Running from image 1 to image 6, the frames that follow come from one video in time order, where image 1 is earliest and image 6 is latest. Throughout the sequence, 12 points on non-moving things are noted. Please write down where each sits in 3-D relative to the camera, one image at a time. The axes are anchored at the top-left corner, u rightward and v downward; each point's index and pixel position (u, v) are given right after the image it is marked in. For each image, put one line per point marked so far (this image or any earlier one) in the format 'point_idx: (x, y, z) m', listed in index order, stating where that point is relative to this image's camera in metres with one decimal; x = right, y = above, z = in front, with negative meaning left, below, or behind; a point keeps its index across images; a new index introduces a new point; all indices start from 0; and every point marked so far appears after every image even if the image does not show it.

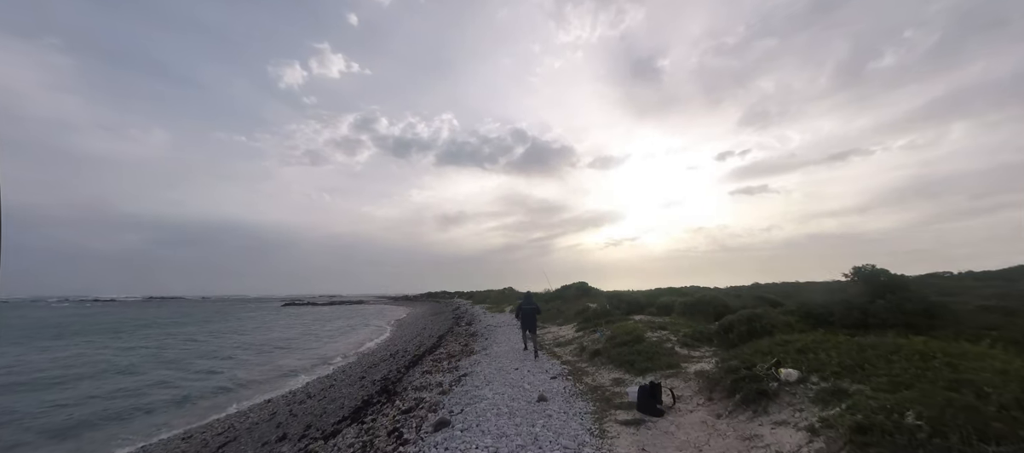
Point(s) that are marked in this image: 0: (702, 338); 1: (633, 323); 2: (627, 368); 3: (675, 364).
0: (+8.0, -4.7, +13.6) m
1: (+6.6, -5.4, +17.9) m
2: (+4.1, -5.1, +11.6) m
3: (+5.5, -4.7, +11.0) m
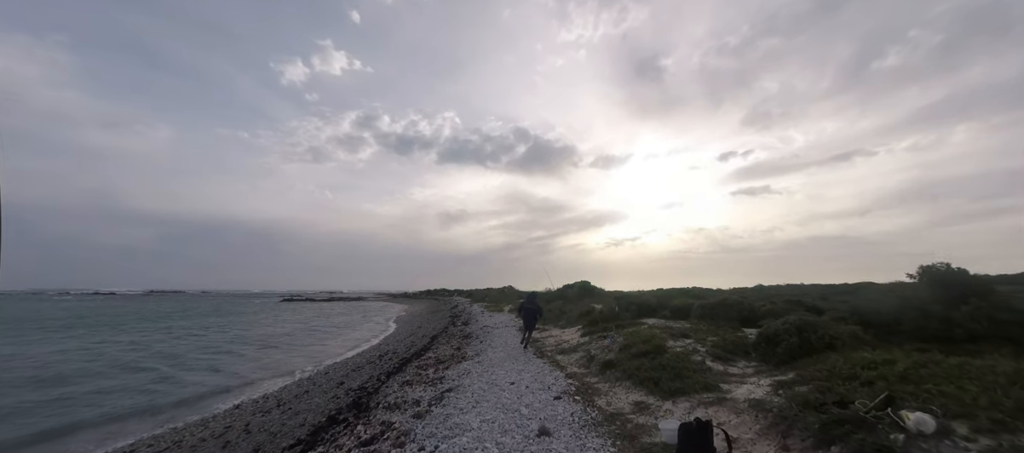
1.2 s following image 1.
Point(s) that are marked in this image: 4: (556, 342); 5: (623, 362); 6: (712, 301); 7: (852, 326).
0: (+7.8, -4.3, +11.3) m
1: (+6.5, -4.9, +15.6) m
2: (+4.0, -4.6, +9.3) m
3: (+5.4, -4.2, +8.7) m
4: (+2.6, -6.7, +19.1) m
5: (+3.9, -4.8, +11.6) m
6: (+12.1, -4.5, +19.8) m
7: (+11.0, -3.2, +10.5) m
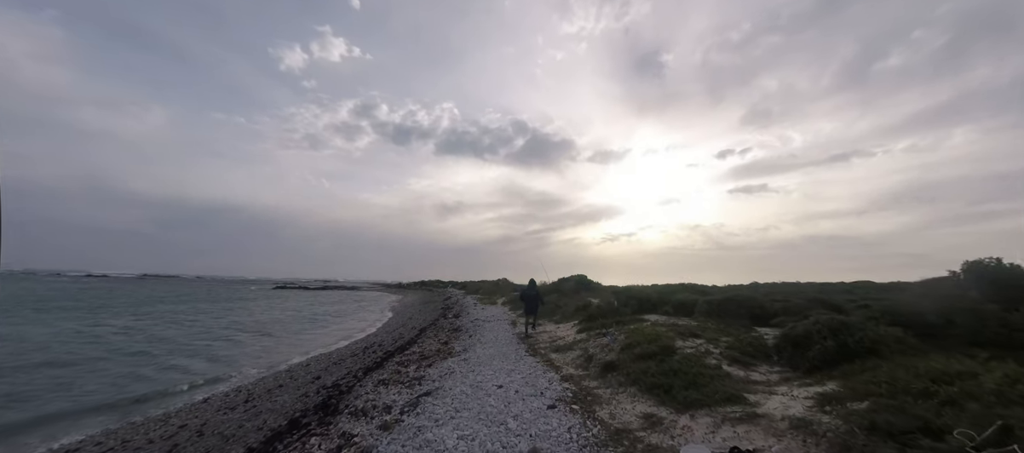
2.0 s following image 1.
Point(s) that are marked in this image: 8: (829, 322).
0: (+7.5, -3.9, +9.9) m
1: (+6.1, -4.4, +14.2) m
2: (+3.6, -4.2, +7.9) m
3: (+5.0, -3.8, +7.3) m
4: (+2.1, -6.0, +17.7) m
5: (+3.6, -4.3, +10.2) m
6: (+11.7, -4.0, +18.5) m
7: (+10.6, -2.8, +9.1) m
8: (+8.8, -2.6, +9.1) m
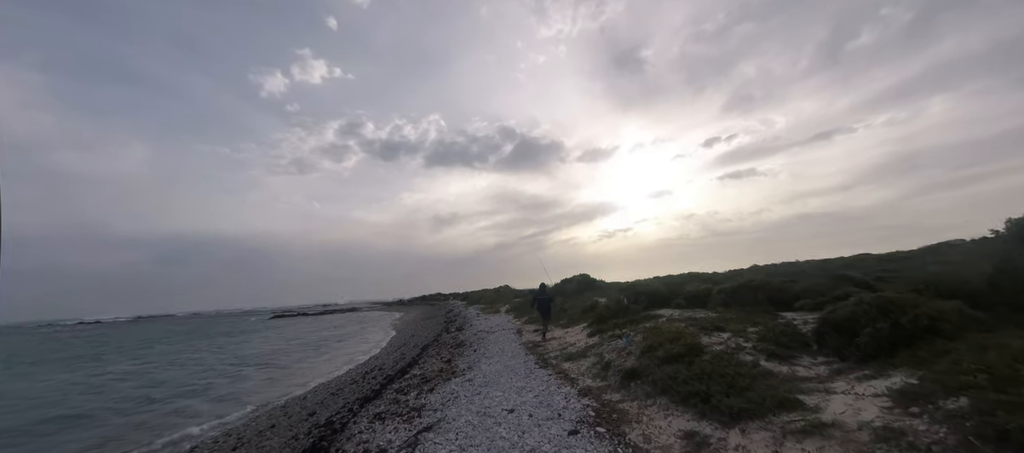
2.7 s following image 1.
0: (+7.7, -3.2, +8.8) m
1: (+6.3, -3.9, +13.1) m
2: (+3.9, -3.8, +6.7) m
3: (+5.3, -3.3, +6.2) m
4: (+2.4, -6.0, +16.5) m
5: (+3.8, -4.0, +9.0) m
6: (+11.8, -3.1, +17.4) m
7: (+10.7, -1.8, +8.1) m
8: (+8.9, -1.8, +8.0) m
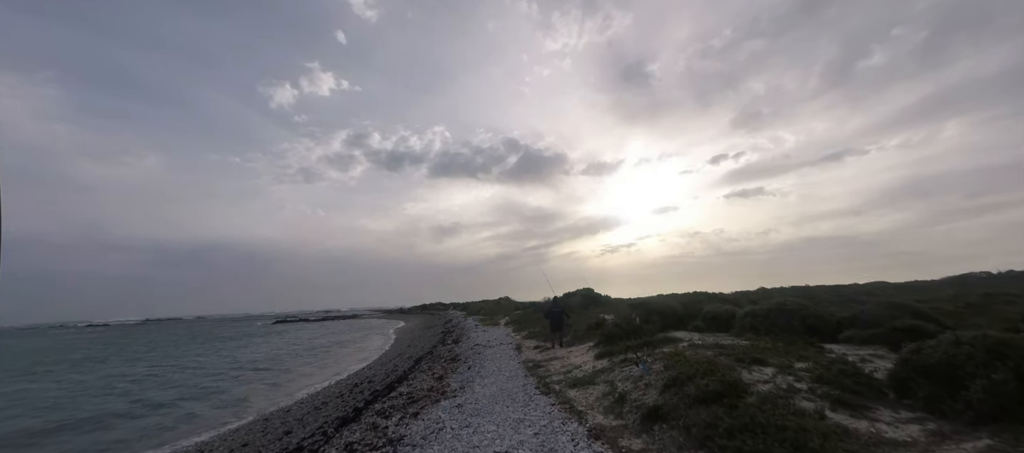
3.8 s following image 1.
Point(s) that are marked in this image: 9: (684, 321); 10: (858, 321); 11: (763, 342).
0: (+7.6, -3.5, +7.1) m
1: (+6.2, -4.3, +11.3) m
2: (+3.8, -3.9, +5.0) m
3: (+5.2, -3.4, +4.4) m
4: (+2.3, -6.3, +14.7) m
5: (+3.8, -4.1, +7.2) m
6: (+11.8, -3.8, +15.6) m
7: (+10.7, -2.2, +6.3) m
8: (+8.9, -2.1, +6.3) m
9: (+9.4, -5.2, +17.9) m
10: (+13.1, -3.6, +12.3) m
11: (+9.0, -4.1, +11.9) m
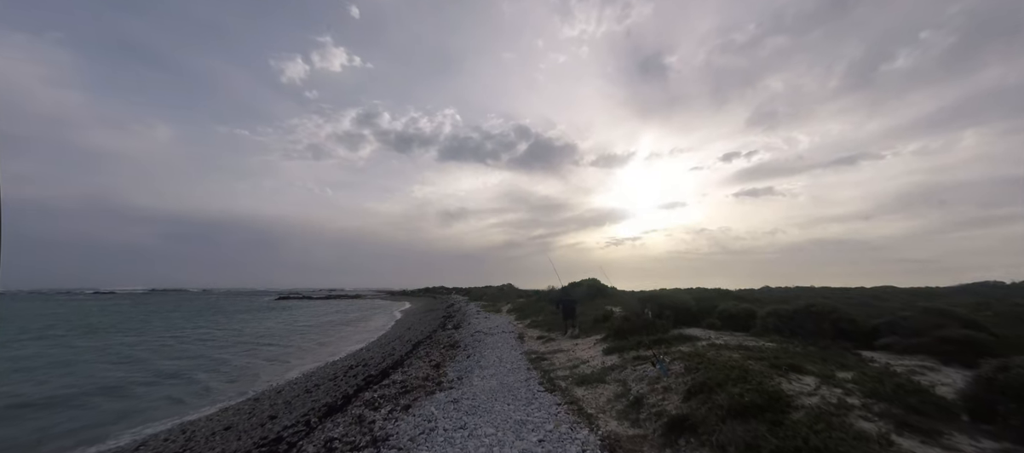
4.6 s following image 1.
0: (+7.7, -3.3, +5.9) m
1: (+6.4, -3.9, +10.3) m
2: (+3.8, -3.6, +3.9) m
3: (+5.2, -3.3, +3.4) m
4: (+2.4, -5.7, +13.7) m
5: (+3.8, -3.8, +6.2) m
6: (+12.0, -3.6, +14.4) m
7: (+10.9, -2.2, +5.1) m
8: (+9.1, -2.1, +5.1) m
9: (+9.6, -4.8, +16.8) m
10: (+13.3, -3.5, +11.1) m
11: (+9.2, -3.9, +10.8) m
